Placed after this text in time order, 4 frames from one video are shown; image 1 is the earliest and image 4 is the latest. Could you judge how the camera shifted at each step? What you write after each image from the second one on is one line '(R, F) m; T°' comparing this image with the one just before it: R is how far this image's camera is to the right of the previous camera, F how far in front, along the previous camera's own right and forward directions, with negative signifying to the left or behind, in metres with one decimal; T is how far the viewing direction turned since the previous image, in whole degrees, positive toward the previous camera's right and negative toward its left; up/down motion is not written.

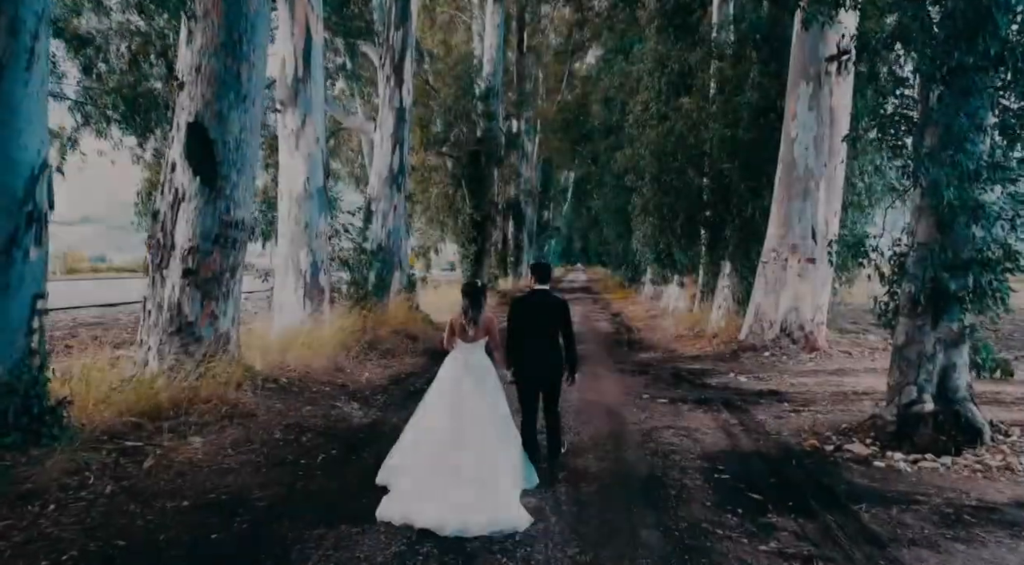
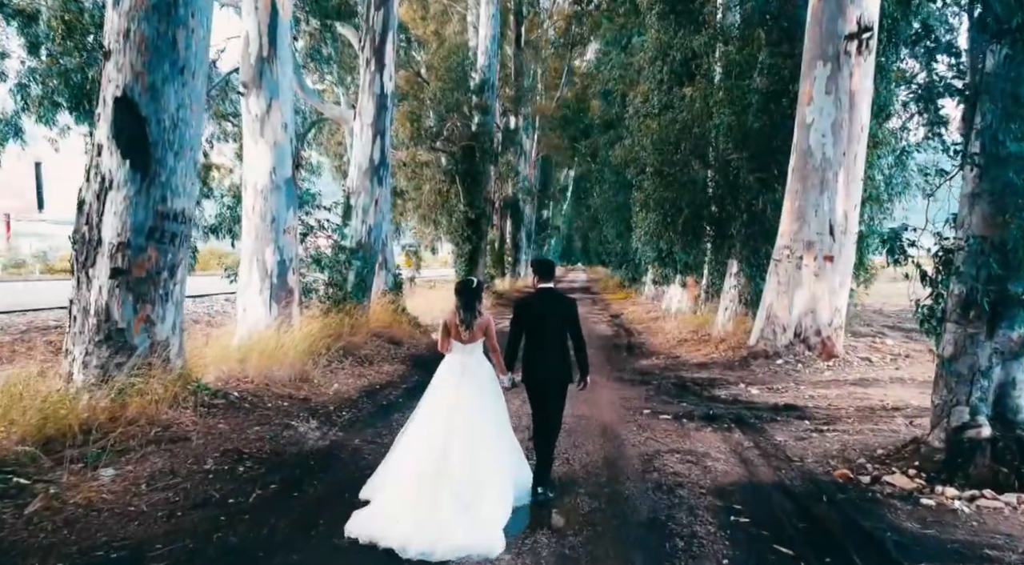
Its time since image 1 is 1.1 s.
(+0.2, +1.0) m; 0°
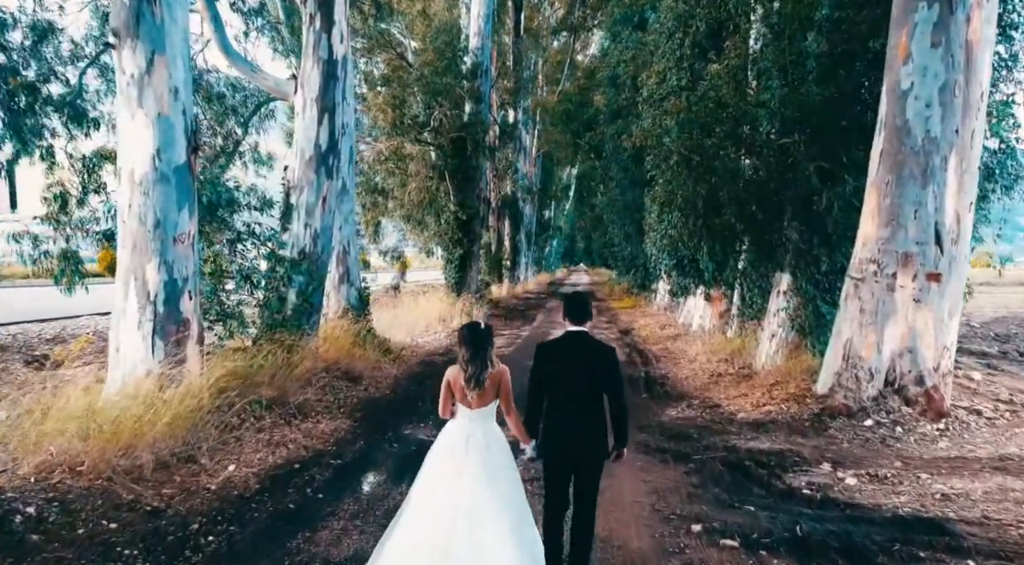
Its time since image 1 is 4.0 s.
(+0.2, +3.0) m; 0°
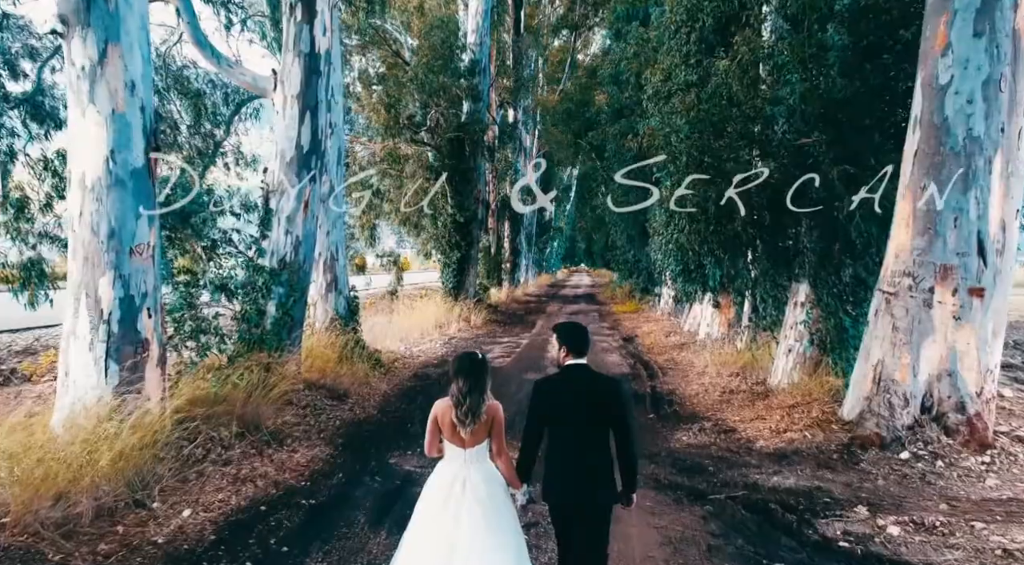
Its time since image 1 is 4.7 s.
(+0.1, +0.8) m; 0°
